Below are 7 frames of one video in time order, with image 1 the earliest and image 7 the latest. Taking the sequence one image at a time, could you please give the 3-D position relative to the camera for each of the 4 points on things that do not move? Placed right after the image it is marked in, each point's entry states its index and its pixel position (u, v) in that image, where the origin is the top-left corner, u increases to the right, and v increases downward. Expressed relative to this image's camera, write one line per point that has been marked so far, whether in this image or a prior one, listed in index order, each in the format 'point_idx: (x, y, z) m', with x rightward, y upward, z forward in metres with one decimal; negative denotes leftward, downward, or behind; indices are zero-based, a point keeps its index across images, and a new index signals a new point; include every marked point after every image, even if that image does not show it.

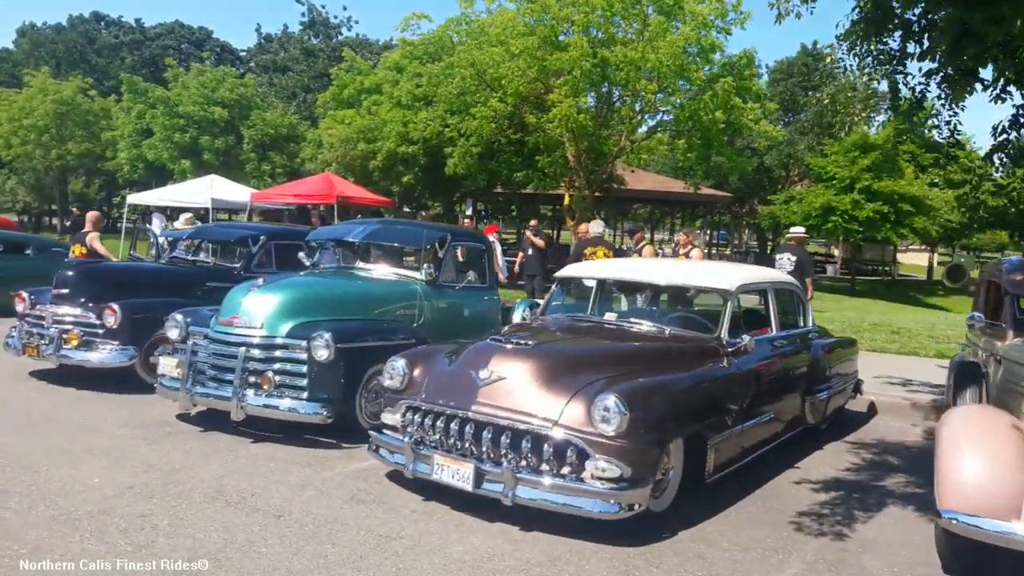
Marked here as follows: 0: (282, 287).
0: (-2.0, 0.0, +7.4) m
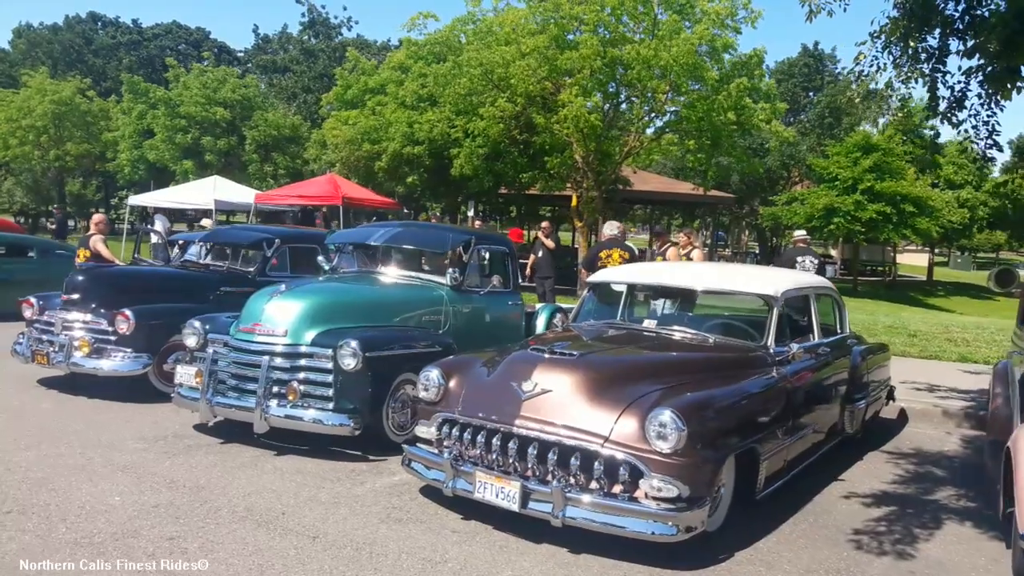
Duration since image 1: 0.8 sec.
0: (-1.7, 0.0, +7.1) m
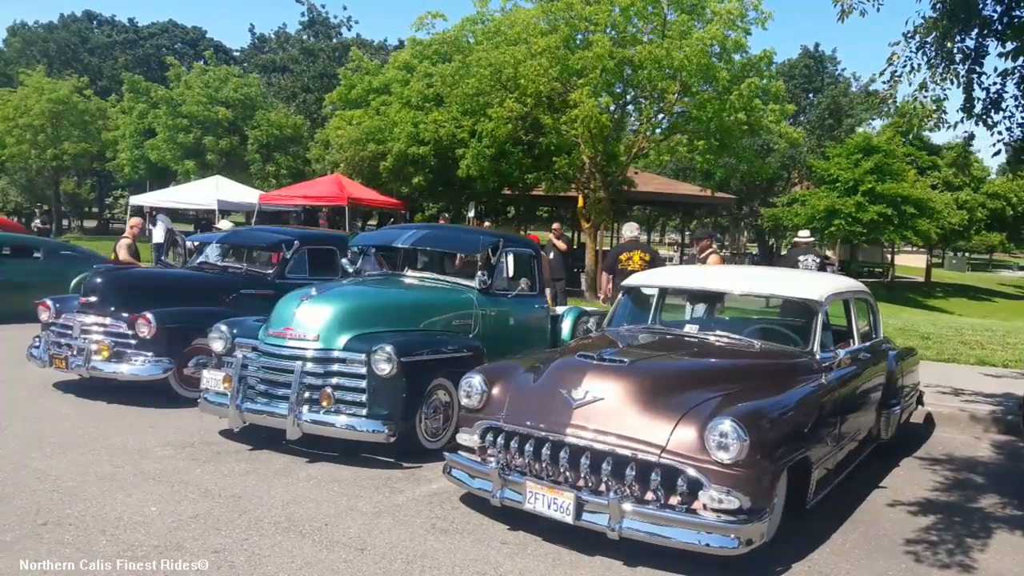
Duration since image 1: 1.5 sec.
0: (-1.4, -0.1, +7.0) m
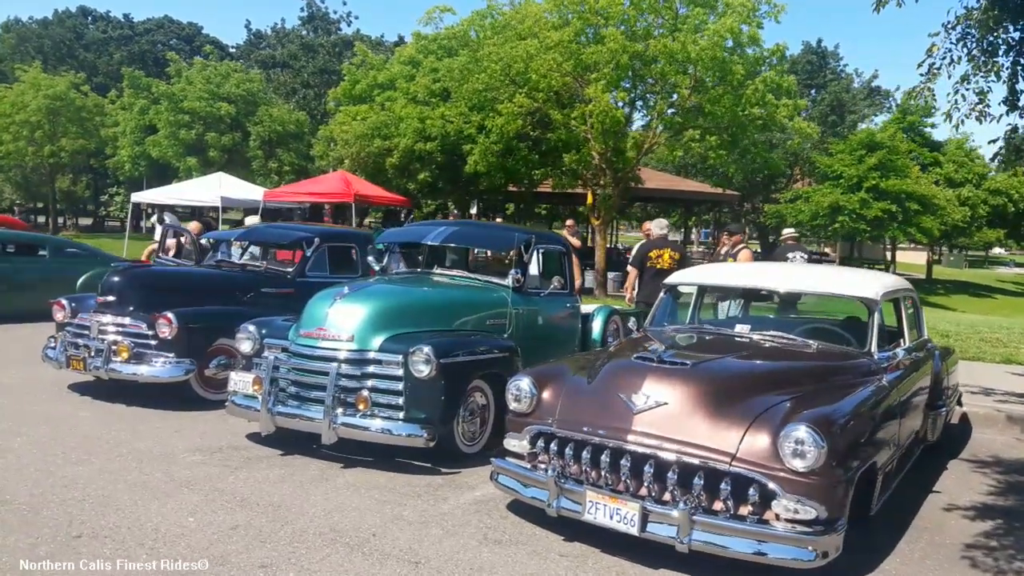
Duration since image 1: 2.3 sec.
0: (-1.1, -0.1, +6.7) m
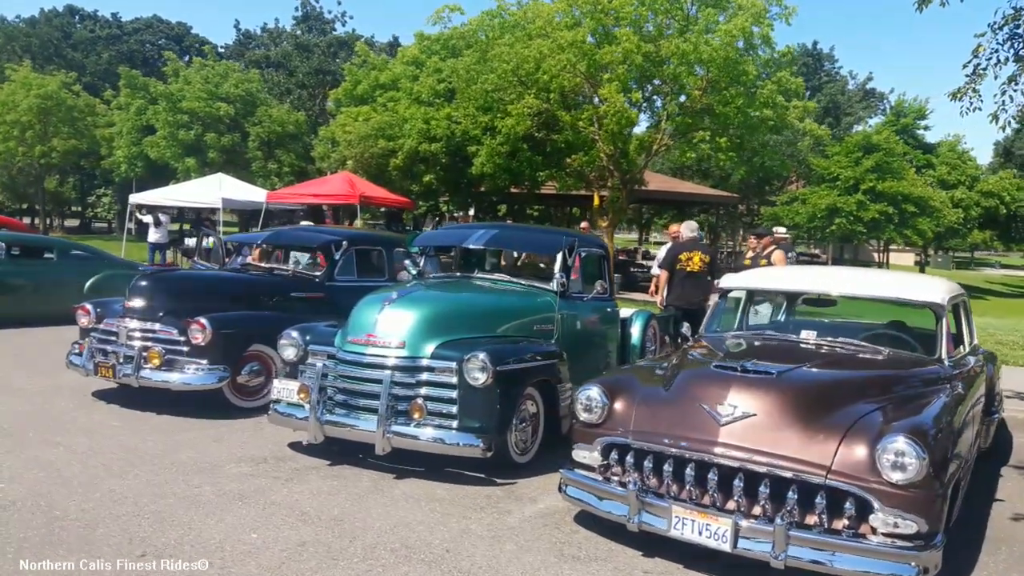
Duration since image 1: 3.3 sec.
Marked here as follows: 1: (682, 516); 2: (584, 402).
0: (-0.7, -0.1, +6.5) m
1: (+0.9, -1.2, +4.5) m
2: (+0.4, -0.7, +5.2) m
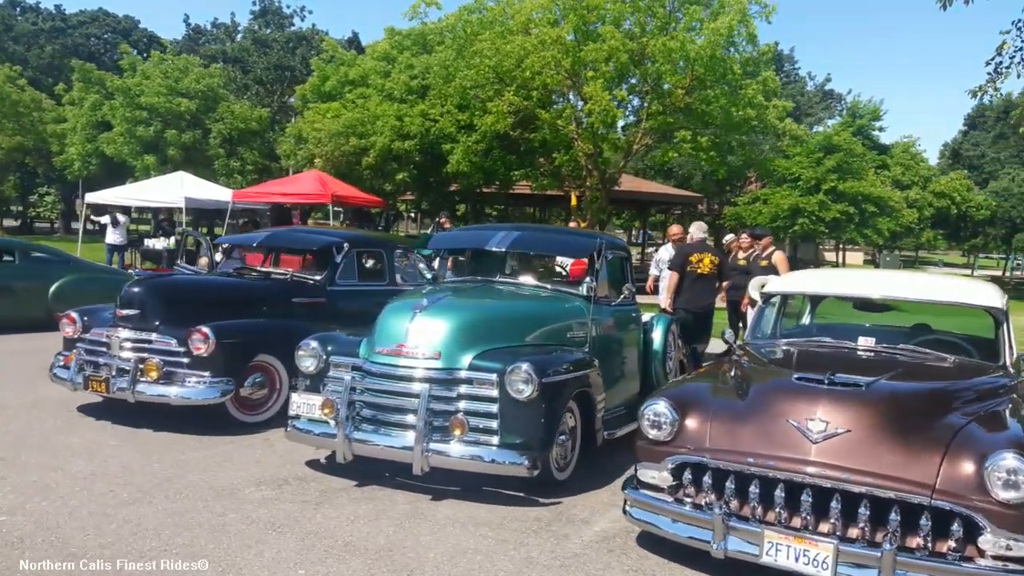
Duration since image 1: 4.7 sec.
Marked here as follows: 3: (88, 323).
0: (-0.5, -0.1, +6.1) m
1: (+1.3, -1.2, +4.2) m
2: (+0.8, -0.7, +4.9) m
3: (-3.7, -0.3, +7.6) m
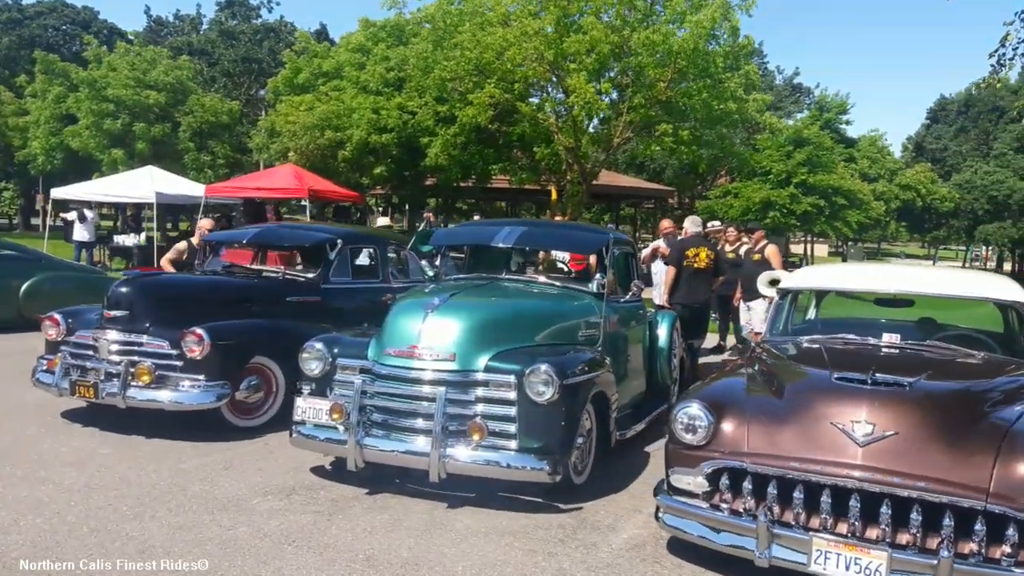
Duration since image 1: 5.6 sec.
0: (-0.4, -0.1, +5.9) m
1: (+1.4, -1.2, +4.1) m
2: (+0.9, -0.7, +4.7) m
3: (-3.7, -0.3, +7.3) m
